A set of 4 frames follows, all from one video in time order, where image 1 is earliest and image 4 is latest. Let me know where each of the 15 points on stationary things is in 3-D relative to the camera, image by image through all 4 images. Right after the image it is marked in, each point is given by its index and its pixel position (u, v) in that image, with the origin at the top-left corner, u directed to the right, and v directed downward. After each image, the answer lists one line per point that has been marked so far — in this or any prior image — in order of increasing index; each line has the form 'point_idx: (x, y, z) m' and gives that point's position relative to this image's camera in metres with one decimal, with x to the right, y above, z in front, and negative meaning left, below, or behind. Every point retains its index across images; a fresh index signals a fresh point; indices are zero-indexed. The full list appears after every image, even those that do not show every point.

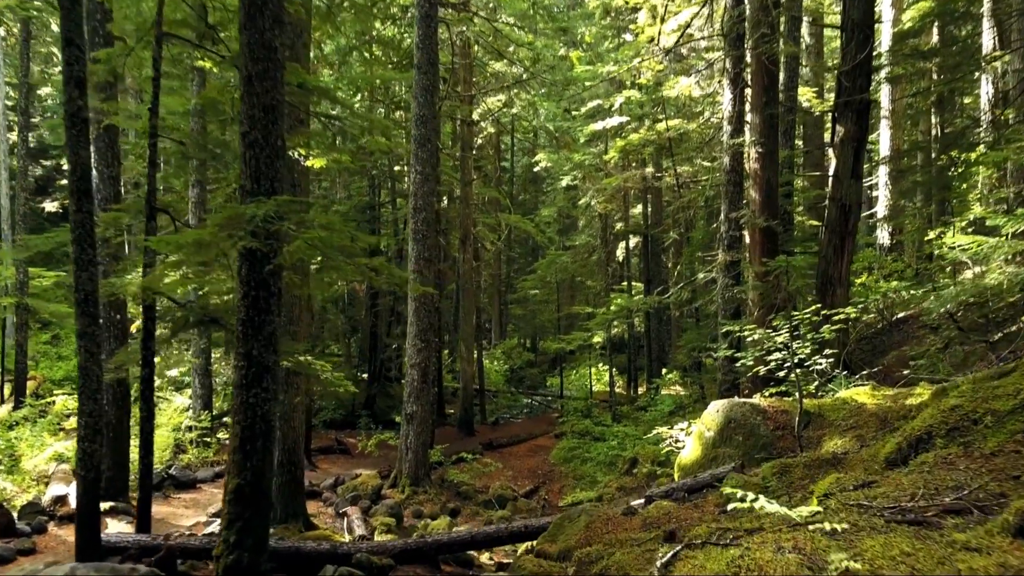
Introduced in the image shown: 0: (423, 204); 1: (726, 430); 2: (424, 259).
0: (-1.8, +1.7, +11.8) m
1: (+2.3, -1.5, +6.2) m
2: (-1.8, +0.6, +11.7) m
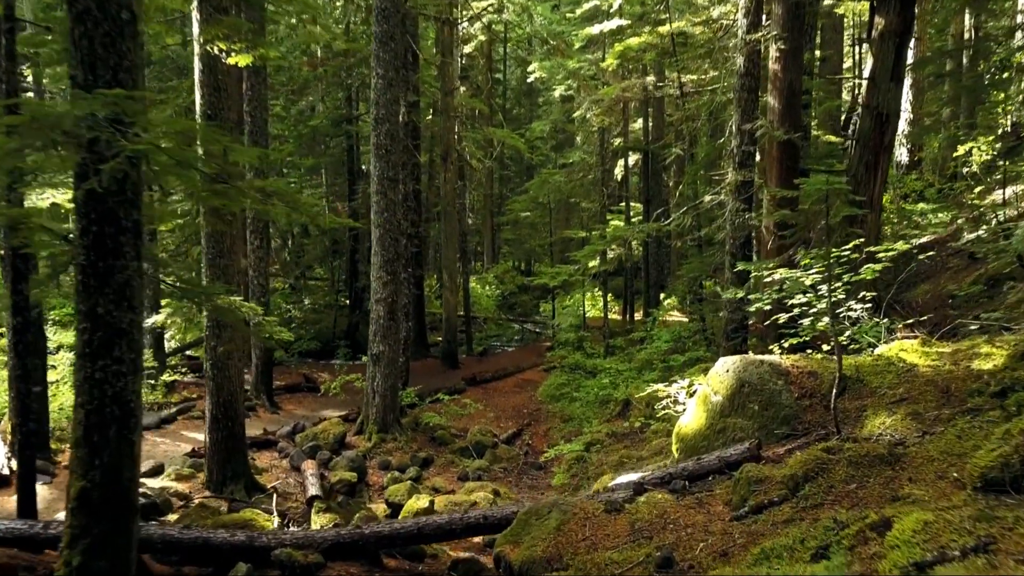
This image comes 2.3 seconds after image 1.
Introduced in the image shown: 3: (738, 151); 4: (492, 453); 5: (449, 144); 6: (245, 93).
0: (-2.2, +3.0, +10.1) m
1: (+1.9, -0.9, +5.0) m
2: (-2.2, +1.9, +10.1) m
3: (+3.6, +2.1, +9.0) m
4: (-0.4, -2.9, +10.0) m
5: (-1.9, +4.2, +16.8) m
6: (-5.6, +4.1, +12.0) m
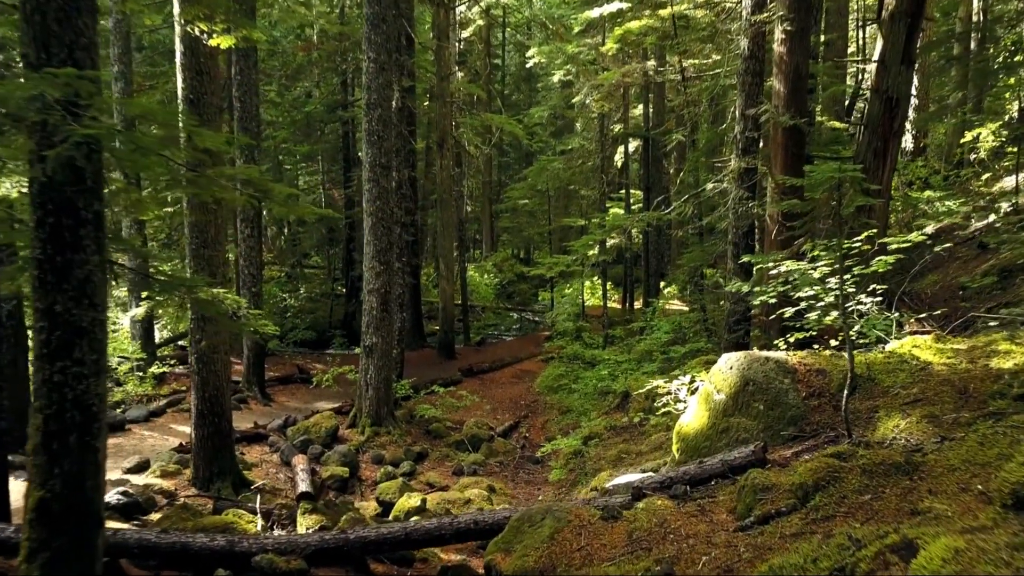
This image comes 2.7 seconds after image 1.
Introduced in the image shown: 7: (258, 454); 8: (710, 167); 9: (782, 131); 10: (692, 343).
0: (-2.3, +3.2, +9.7) m
1: (+1.9, -0.9, +4.7) m
2: (-2.2, +2.1, +9.8) m
3: (+3.5, +2.3, +8.7) m
4: (-0.4, -2.7, +9.8) m
5: (-1.9, +4.5, +16.5) m
6: (-5.6, +4.3, +11.6) m
7: (-3.9, -2.5, +8.7) m
8: (+5.2, +3.2, +15.2) m
9: (+3.9, +2.3, +8.4) m
10: (+3.5, -1.1, +11.3) m
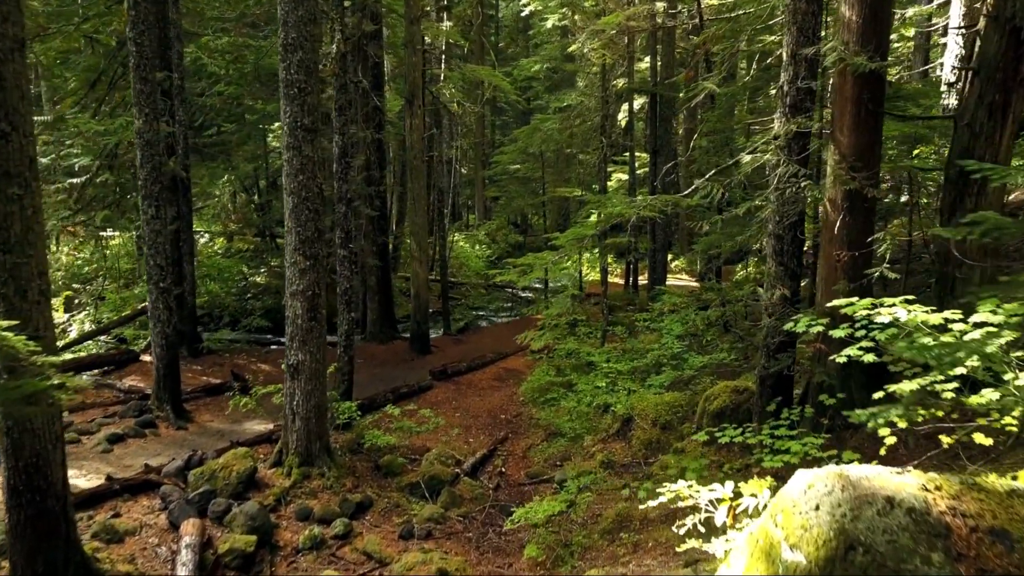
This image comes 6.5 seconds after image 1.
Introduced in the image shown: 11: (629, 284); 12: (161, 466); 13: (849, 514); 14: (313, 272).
0: (-2.7, +3.2, +7.2) m
1: (+1.4, -1.2, +2.5) m
2: (-2.6, +2.1, +7.4) m
3: (+3.1, +2.2, +6.3) m
4: (-0.8, -2.7, +7.7) m
5: (-2.3, +5.0, +13.9) m
6: (-6.0, +4.4, +9.1) m
7: (-4.3, -2.6, +6.7) m
8: (+4.9, +3.5, +12.7) m
9: (+3.5, +2.1, +5.9) m
10: (+3.1, -1.0, +9.0) m
11: (+3.7, +0.1, +18.1) m
12: (-4.7, -2.3, +7.7) m
13: (+1.5, -1.0, +2.6) m
14: (-2.6, +0.2, +7.6) m
